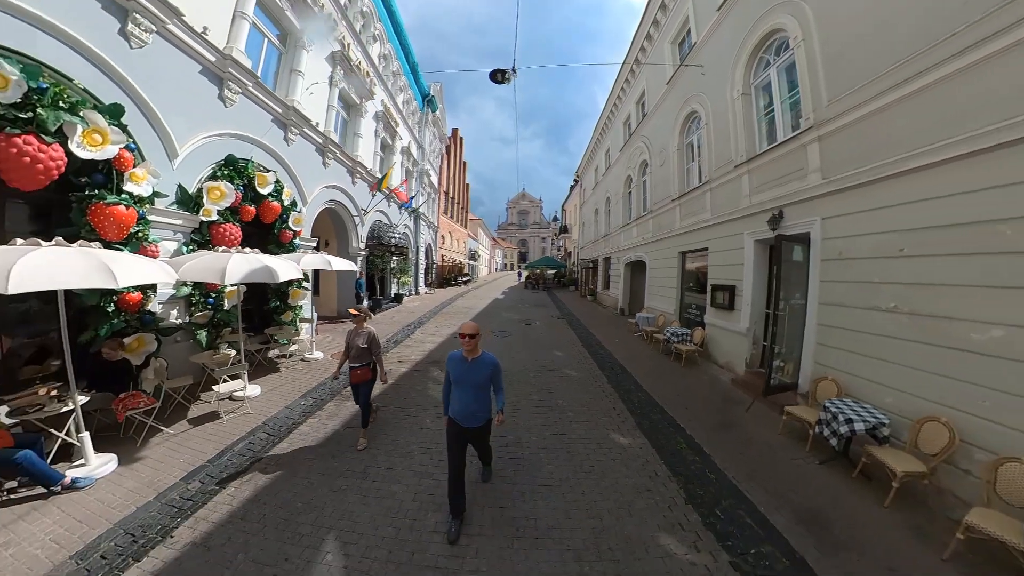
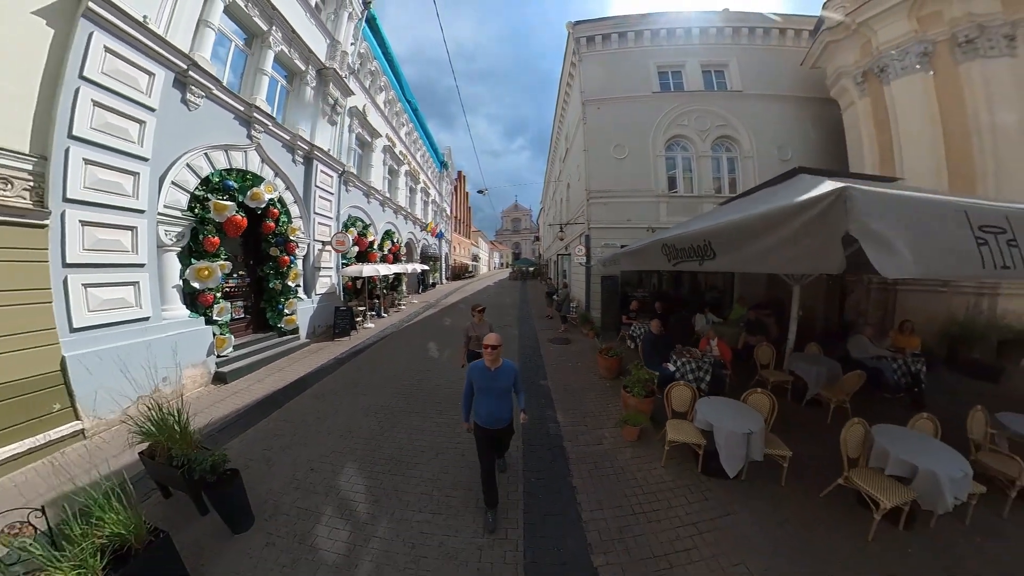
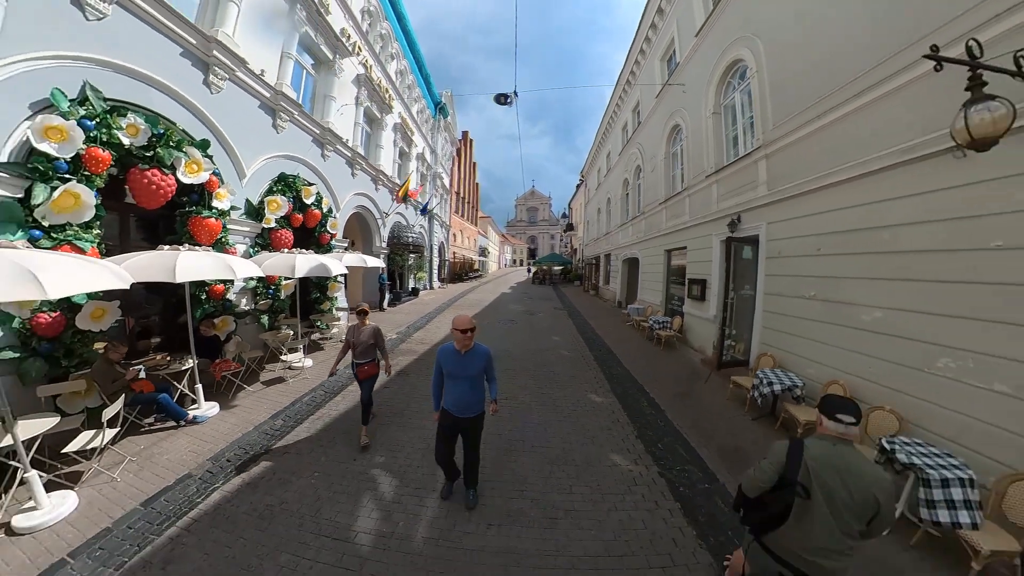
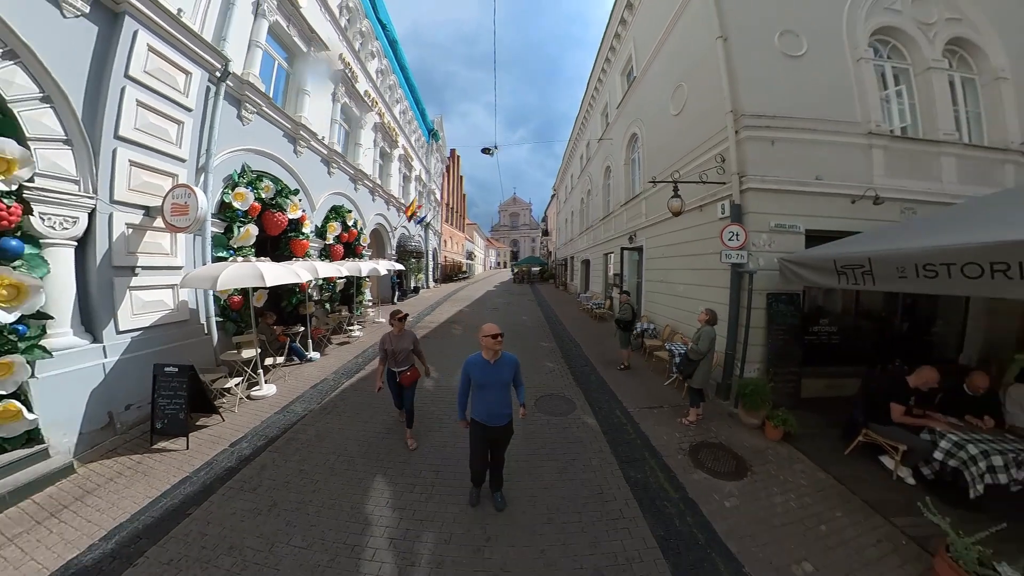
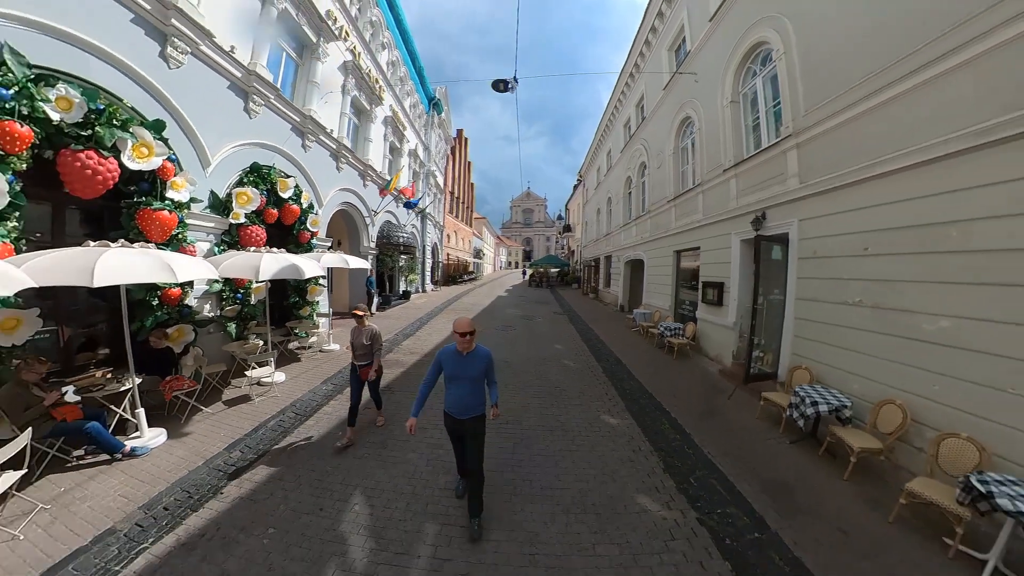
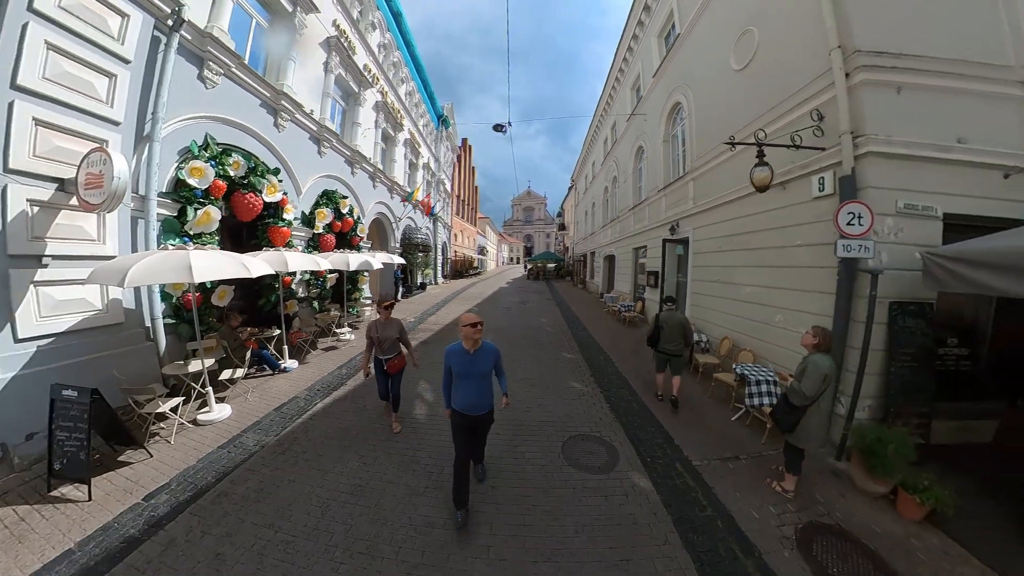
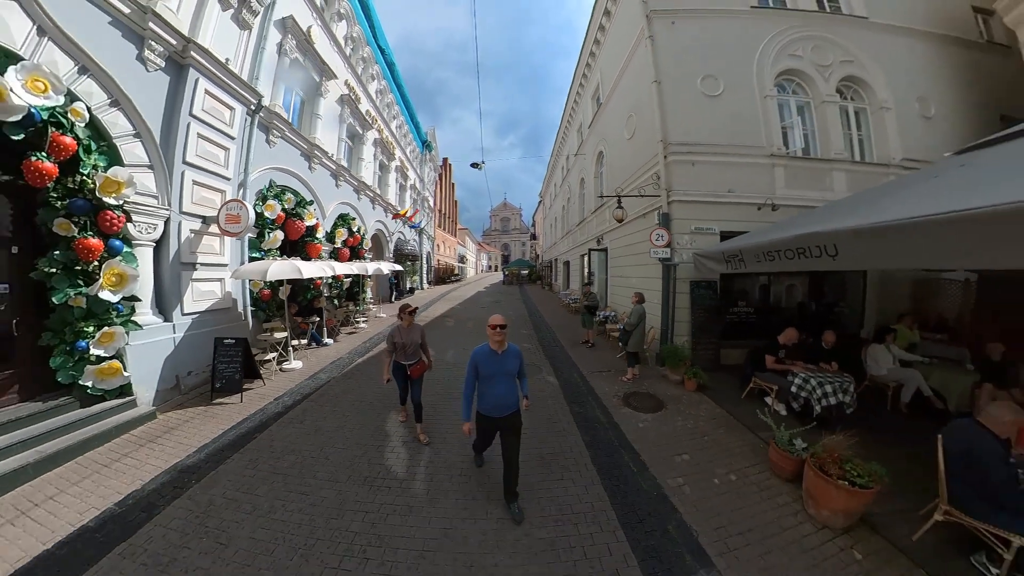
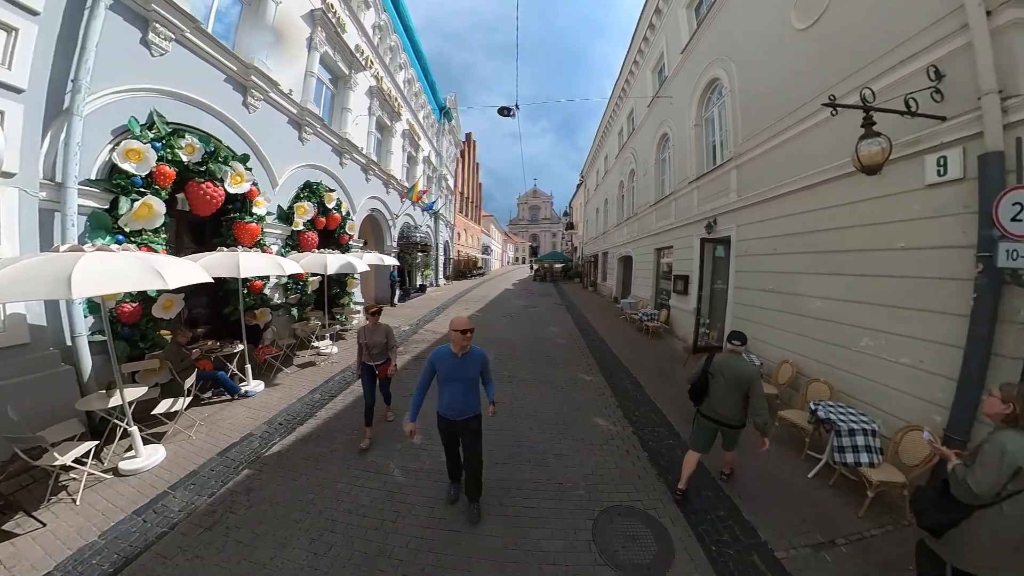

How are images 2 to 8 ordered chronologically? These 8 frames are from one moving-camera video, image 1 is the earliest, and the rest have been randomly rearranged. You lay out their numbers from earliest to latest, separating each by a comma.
5, 3, 8, 6, 4, 7, 2
